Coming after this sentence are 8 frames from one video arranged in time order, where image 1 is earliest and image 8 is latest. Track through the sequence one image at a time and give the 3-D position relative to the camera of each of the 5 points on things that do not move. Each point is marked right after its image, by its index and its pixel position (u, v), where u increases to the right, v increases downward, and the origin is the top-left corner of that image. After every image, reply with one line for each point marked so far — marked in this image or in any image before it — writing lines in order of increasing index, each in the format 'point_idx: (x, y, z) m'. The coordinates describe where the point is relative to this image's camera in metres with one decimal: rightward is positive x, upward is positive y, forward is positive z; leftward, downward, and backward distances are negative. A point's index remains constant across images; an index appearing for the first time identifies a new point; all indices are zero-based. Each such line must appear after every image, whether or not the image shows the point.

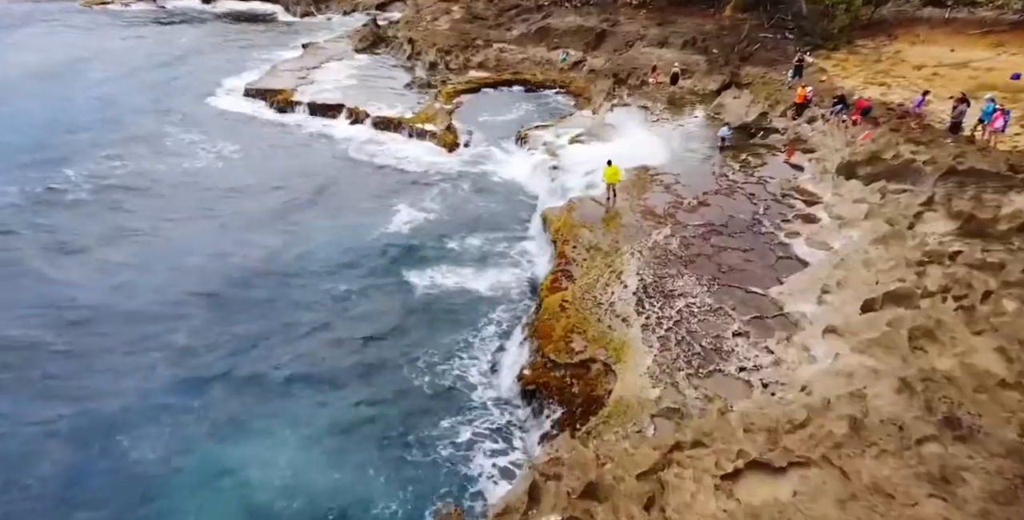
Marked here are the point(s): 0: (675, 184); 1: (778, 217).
0: (+5.2, +2.4, +19.7) m
1: (+7.1, +1.2, +16.3) m
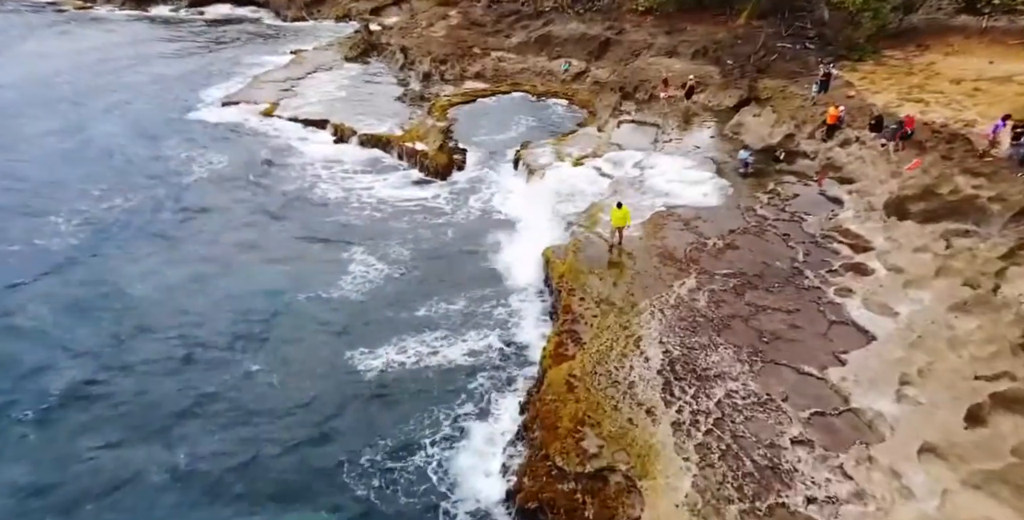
0: (+5.2, +1.1, +17.3) m
1: (+7.1, -0.1, +13.9) m
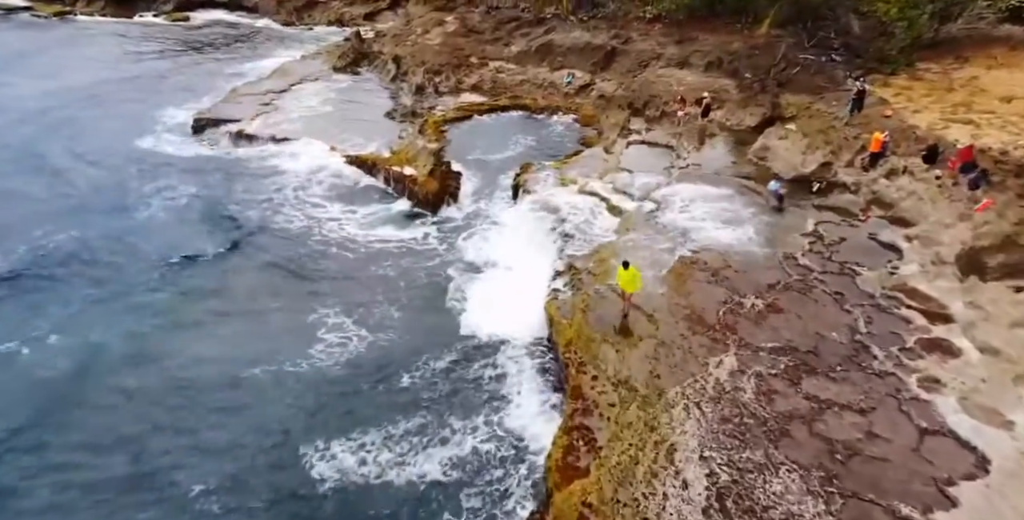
0: (+5.1, -0.2, +14.7) m
1: (+7.0, -1.5, +11.3) m
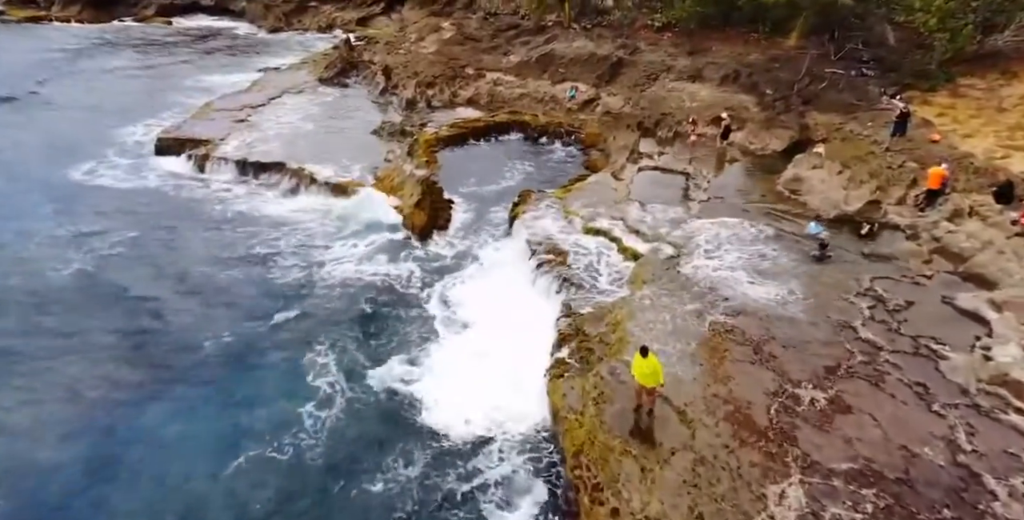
0: (+5.0, -1.7, +11.9) m
1: (+7.0, -2.9, +8.5) m
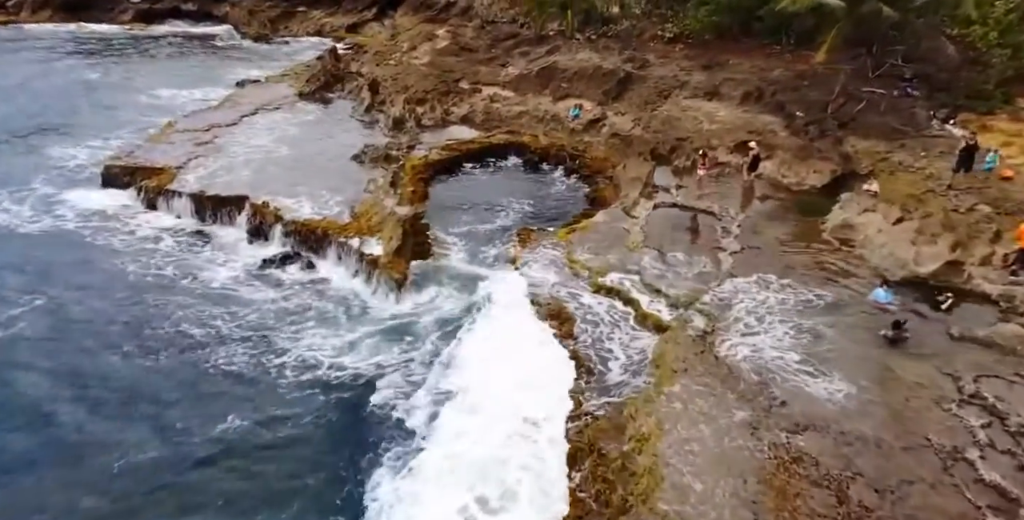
0: (+4.9, -3.3, +8.8) m
1: (+6.9, -4.4, +5.4) m
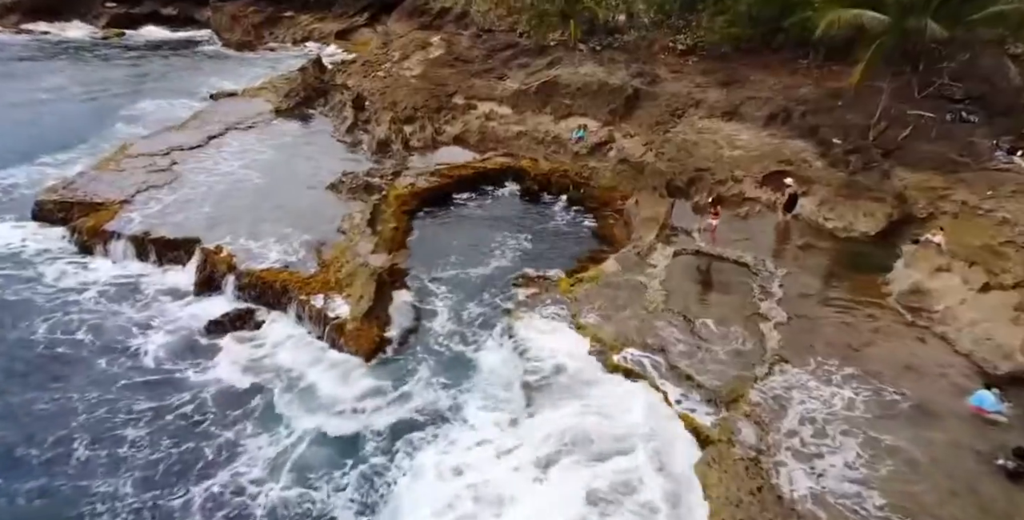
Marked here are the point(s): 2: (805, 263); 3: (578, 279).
0: (+4.8, -4.8, +5.7) m
1: (+6.8, -6.0, +2.3) m
2: (+7.7, 0.0, +15.8) m
3: (+2.1, -0.5, +17.3) m
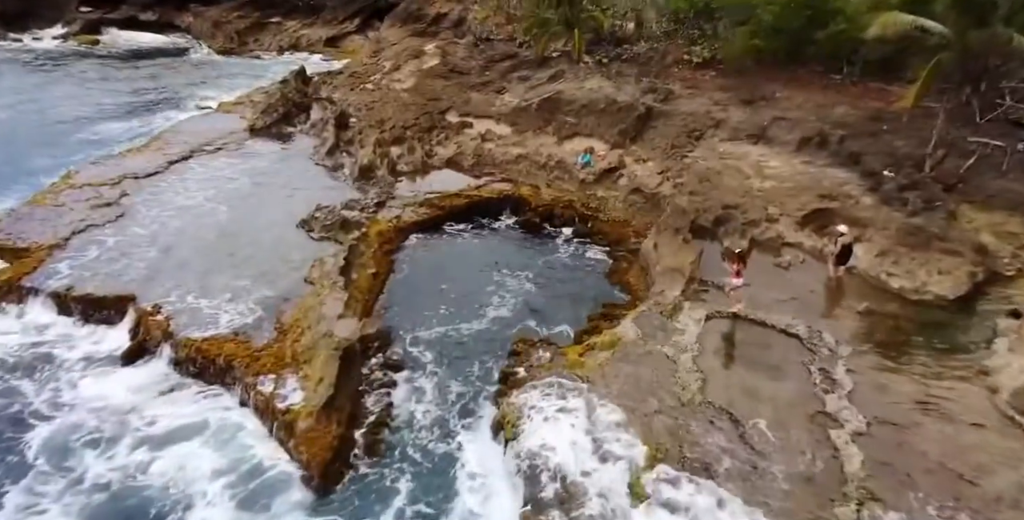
0: (+4.8, -6.3, +2.6) m
1: (+6.8, -7.4, -0.8) m
2: (+7.7, -1.6, +12.8) m
3: (+2.0, -2.1, +14.2) m
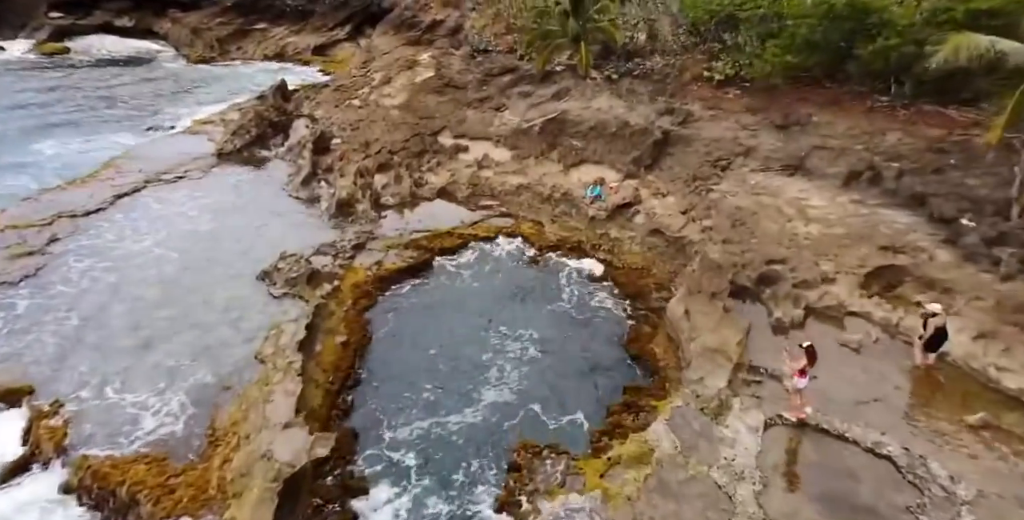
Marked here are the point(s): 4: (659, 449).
0: (+4.8, -7.8, -0.7) m
1: (+6.8, -8.9, -4.1) m
2: (+7.7, -3.2, +9.5) m
3: (+2.0, -3.7, +10.9) m
4: (+2.7, -3.4, +11.0) m
